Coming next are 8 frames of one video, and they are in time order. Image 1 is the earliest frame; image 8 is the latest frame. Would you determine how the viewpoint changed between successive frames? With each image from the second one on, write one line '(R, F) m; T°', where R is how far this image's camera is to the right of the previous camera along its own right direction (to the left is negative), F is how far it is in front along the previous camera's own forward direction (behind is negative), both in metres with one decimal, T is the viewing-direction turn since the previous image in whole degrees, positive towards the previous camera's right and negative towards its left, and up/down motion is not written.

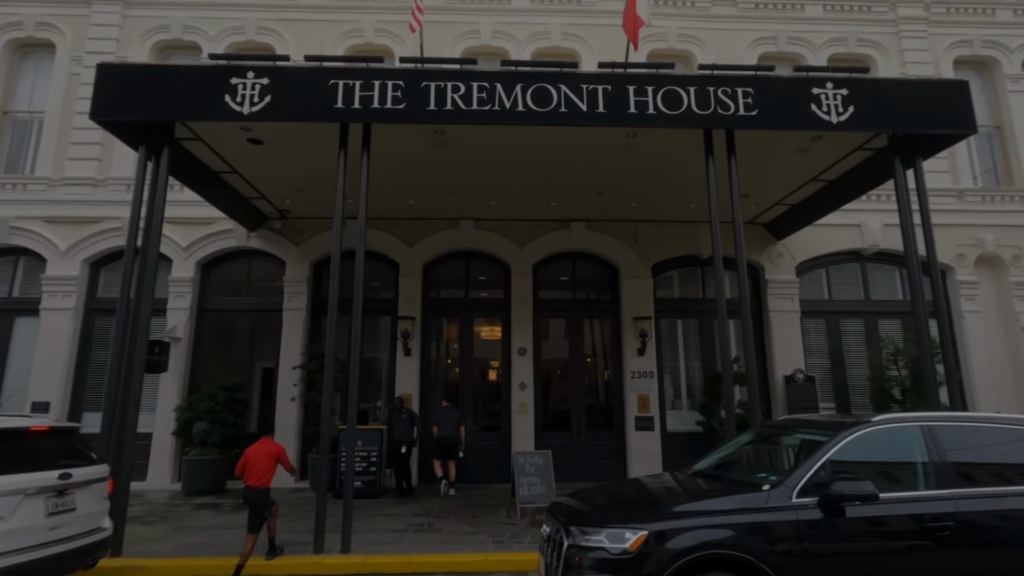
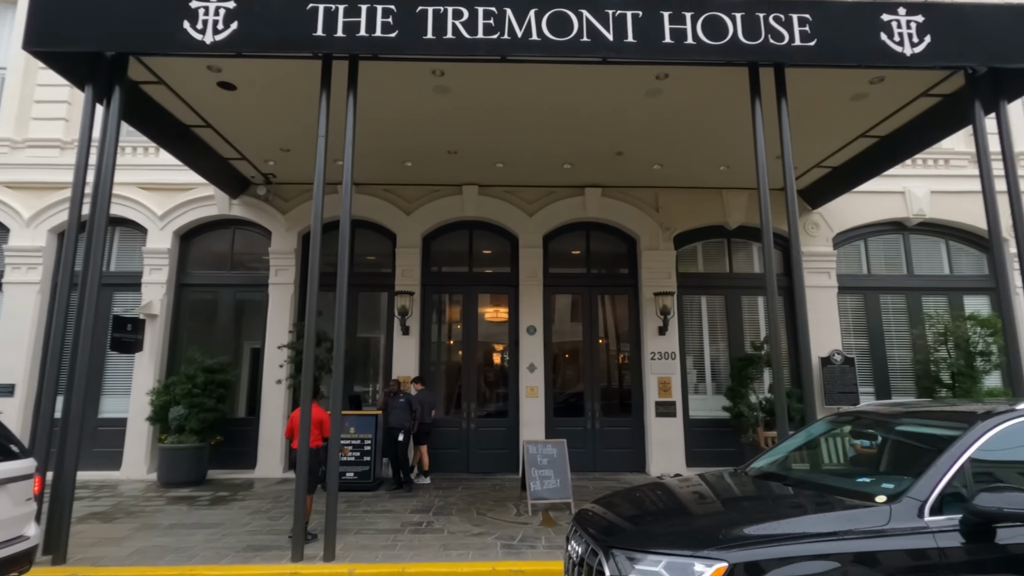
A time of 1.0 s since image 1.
(-0.1, +0.9) m; 0°
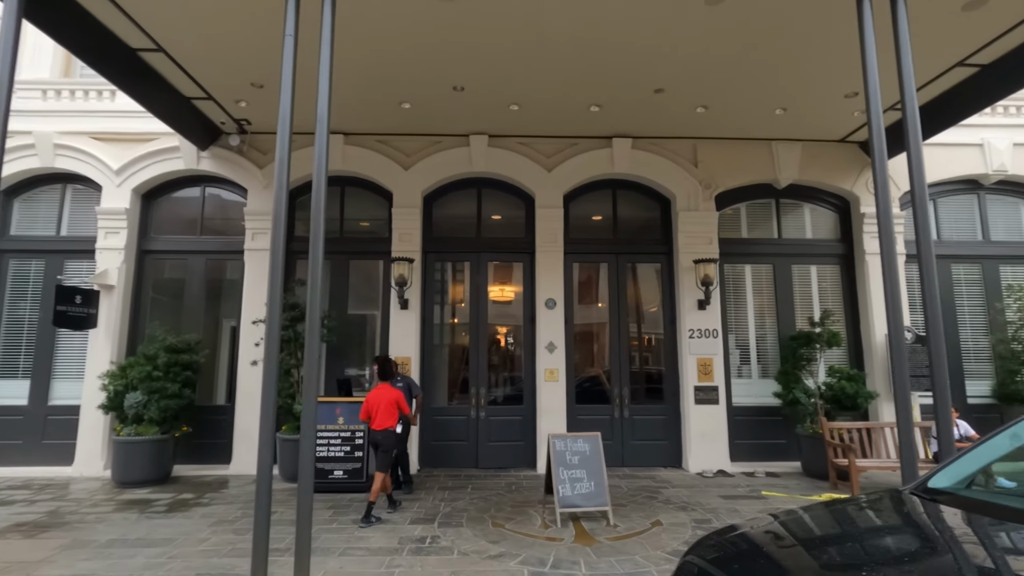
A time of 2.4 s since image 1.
(-0.2, +1.3) m; 0°
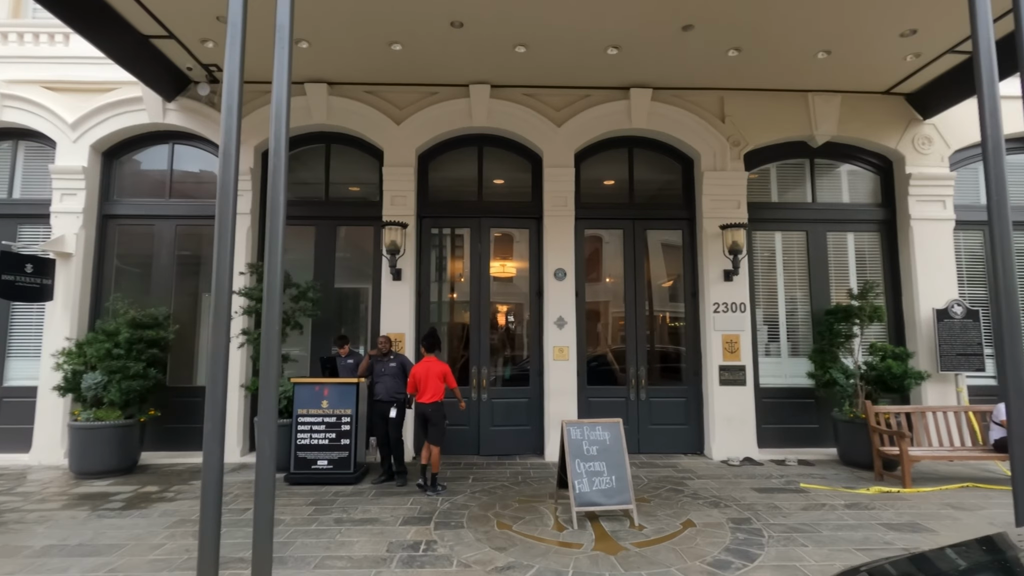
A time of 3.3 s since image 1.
(-0.1, +0.8) m; 0°
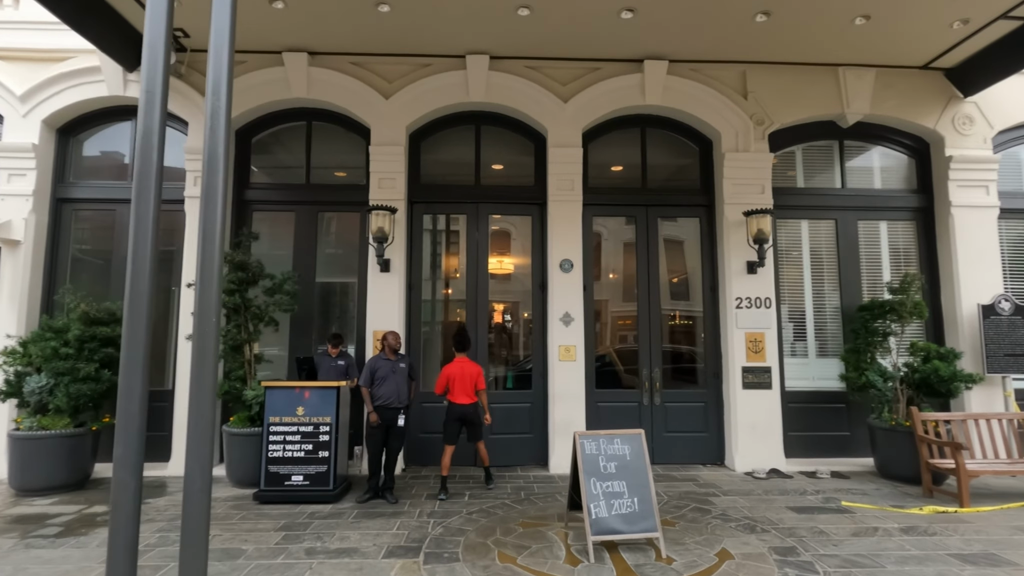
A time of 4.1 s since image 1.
(-0.1, +0.7) m; 0°
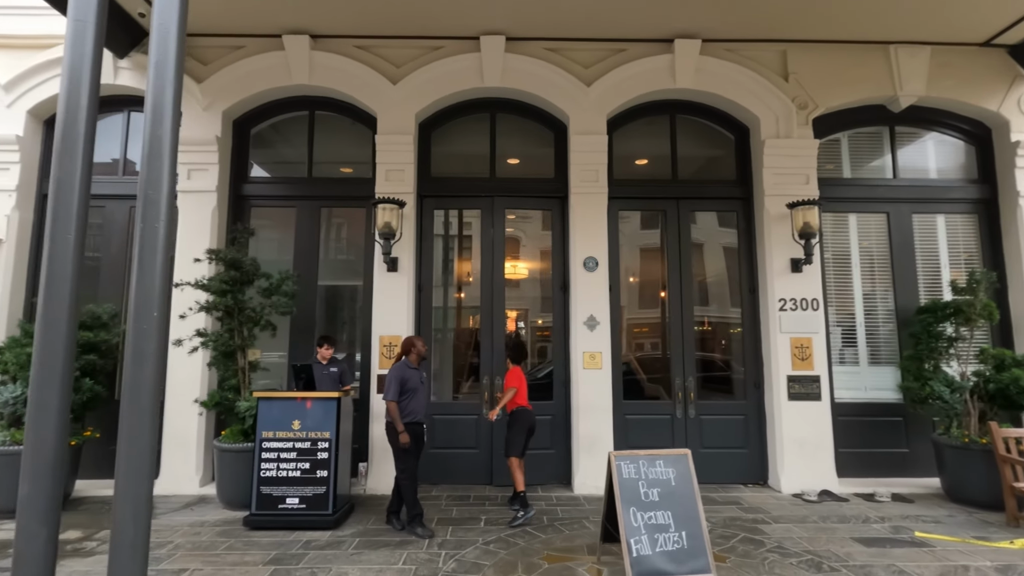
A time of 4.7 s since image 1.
(-0.1, +0.6) m; -1°
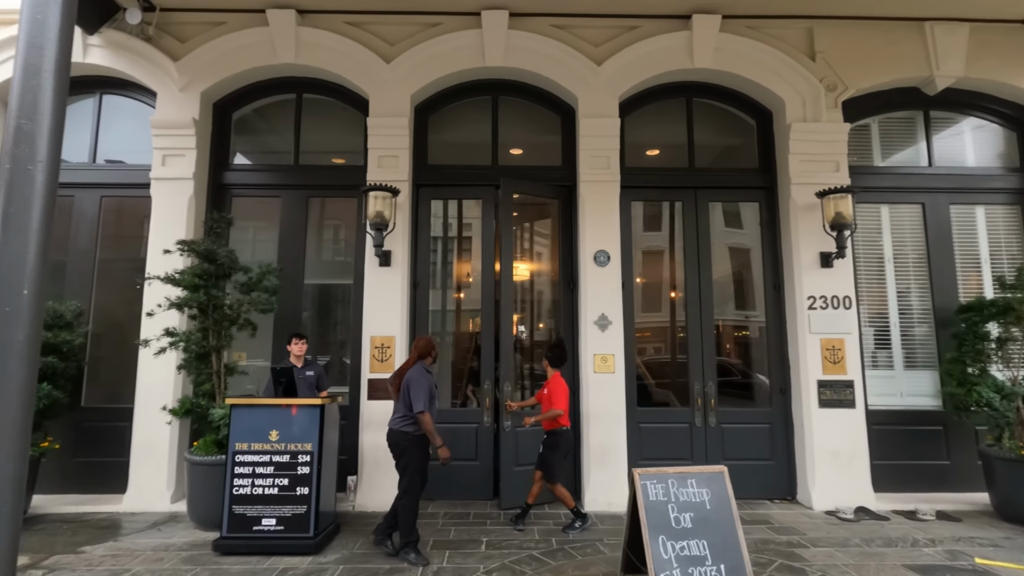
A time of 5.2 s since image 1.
(0.0, +0.5) m; 0°
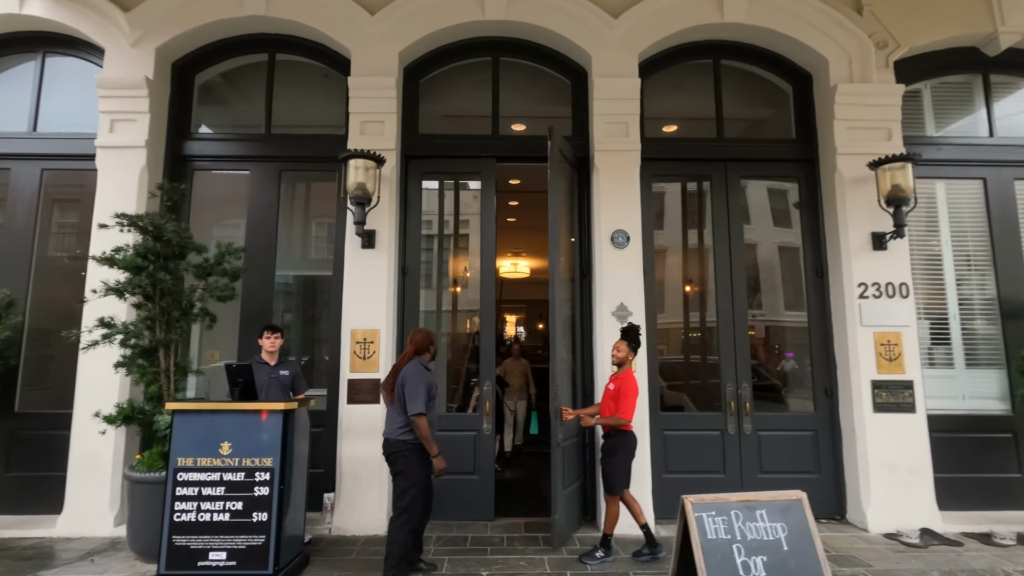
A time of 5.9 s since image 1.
(-0.1, +0.8) m; 0°
